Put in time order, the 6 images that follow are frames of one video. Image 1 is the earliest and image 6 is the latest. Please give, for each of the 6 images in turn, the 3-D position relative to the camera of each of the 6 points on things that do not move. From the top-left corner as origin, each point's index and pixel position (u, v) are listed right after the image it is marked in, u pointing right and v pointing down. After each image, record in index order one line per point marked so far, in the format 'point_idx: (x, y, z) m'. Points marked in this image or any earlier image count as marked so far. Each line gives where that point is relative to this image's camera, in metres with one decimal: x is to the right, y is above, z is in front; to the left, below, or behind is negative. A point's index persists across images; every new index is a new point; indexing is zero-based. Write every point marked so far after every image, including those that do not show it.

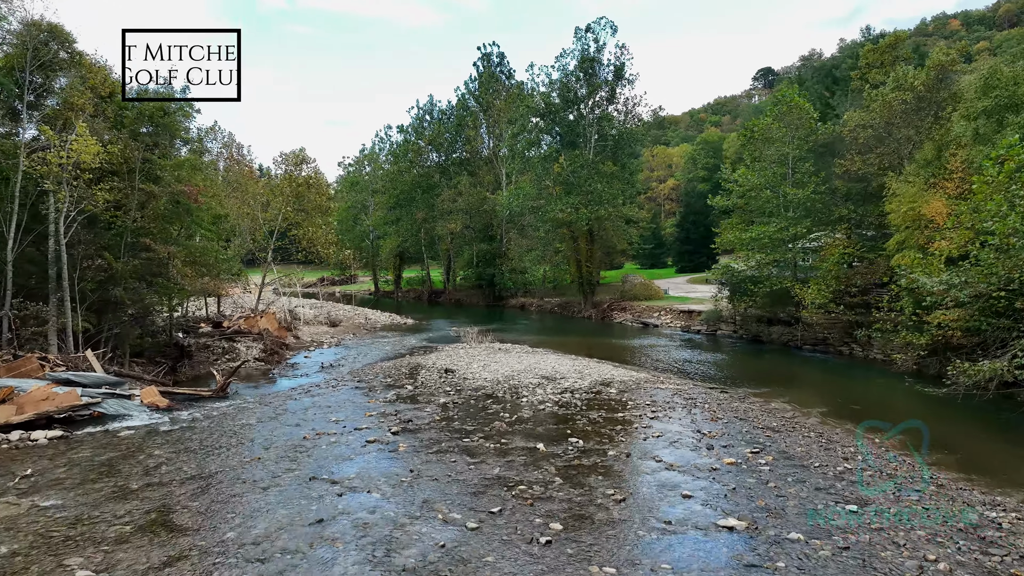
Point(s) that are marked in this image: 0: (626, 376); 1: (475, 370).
0: (+2.8, -2.2, +17.5) m
1: (-0.9, -2.1, +18.1) m
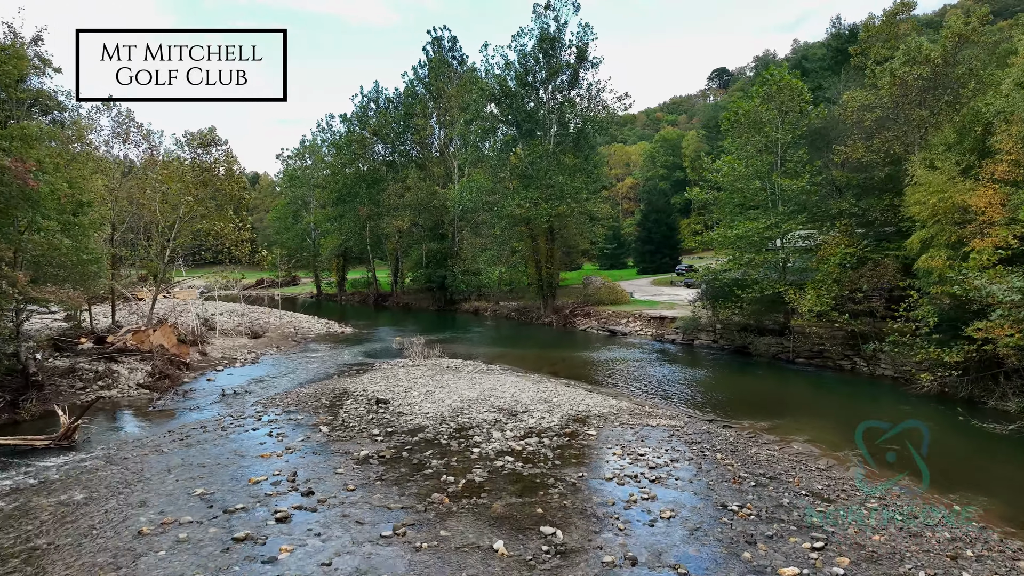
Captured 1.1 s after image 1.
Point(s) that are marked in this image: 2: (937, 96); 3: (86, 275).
0: (+1.8, -2.3, +14.0) m
1: (-2.0, -2.3, +14.3) m
2: (+11.1, +5.0, +18.5) m
3: (-9.3, +0.3, +15.6) m
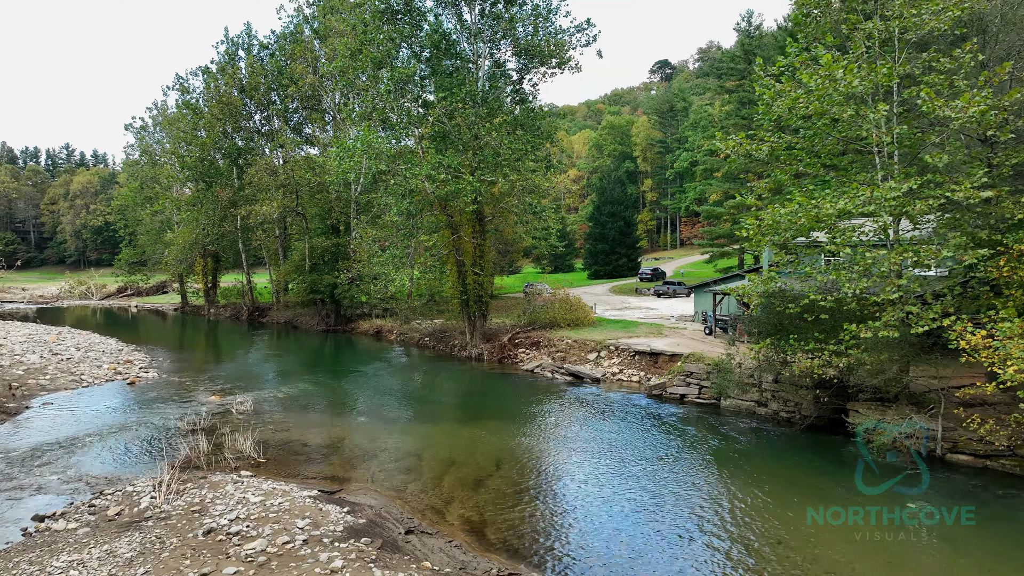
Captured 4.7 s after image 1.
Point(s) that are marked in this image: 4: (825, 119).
0: (+0.7, -2.8, +2.7) m
1: (-3.0, -2.8, +2.7) m
2: (+9.5, +4.6, +8.0) m
3: (-10.5, -0.2, +3.3) m
4: (+5.4, +2.8, +12.2) m
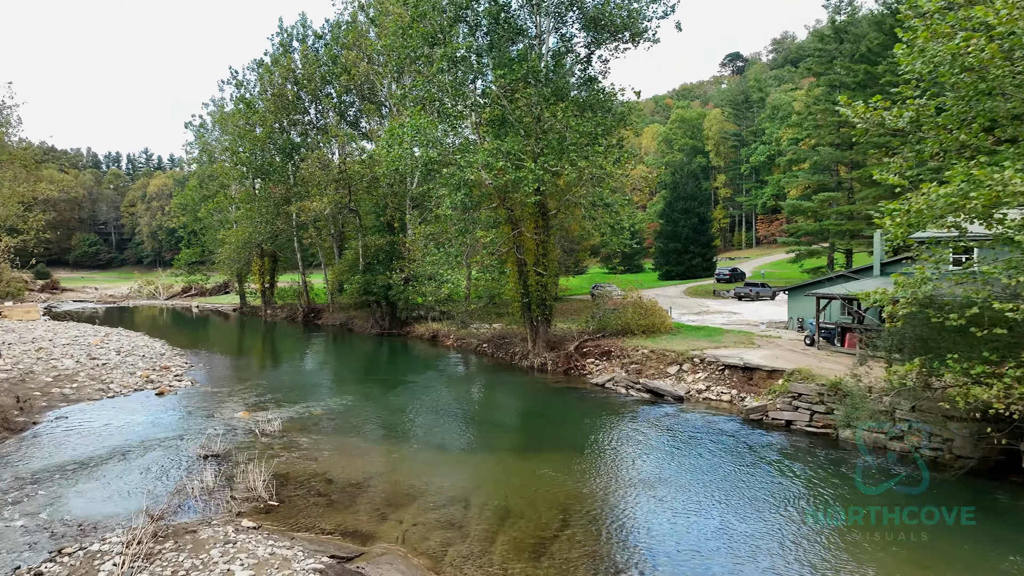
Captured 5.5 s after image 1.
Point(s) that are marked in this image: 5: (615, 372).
0: (+0.8, -2.8, +0.1) m
1: (-2.9, -2.8, +0.5) m
2: (+10.1, +4.5, +4.7) m
3: (-10.3, -0.2, +1.8) m
4: (+6.3, +2.7, +9.2) m
5: (+2.7, -2.2, +18.6) m
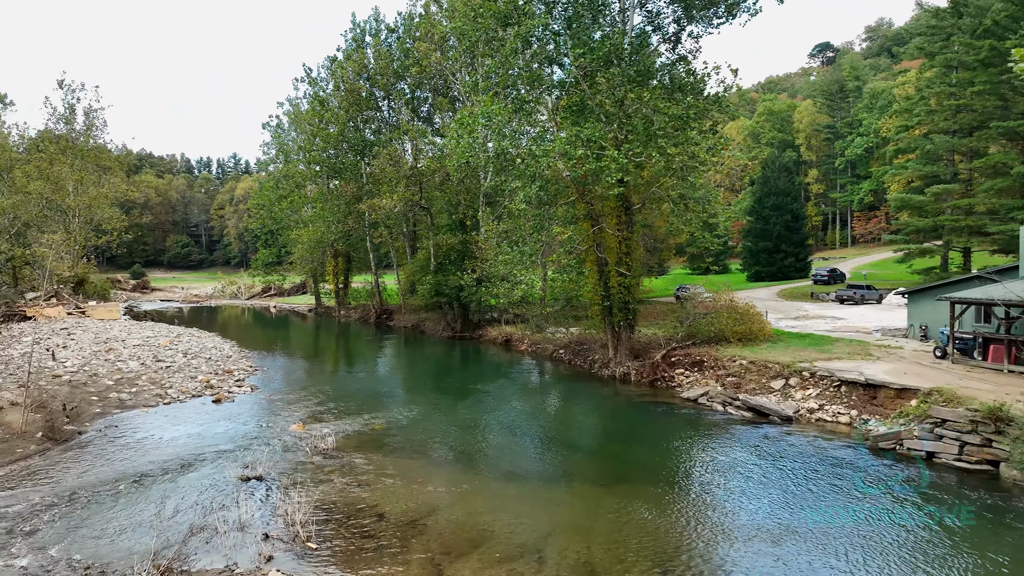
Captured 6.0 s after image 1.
0: (+0.7, -2.9, -1.7) m
1: (-3.0, -2.8, -0.9) m
2: (+10.5, +4.4, +1.9) m
3: (-10.1, -0.2, +1.1) m
4: (+7.2, +2.7, +6.8) m
5: (+4.5, -2.3, +16.5) m
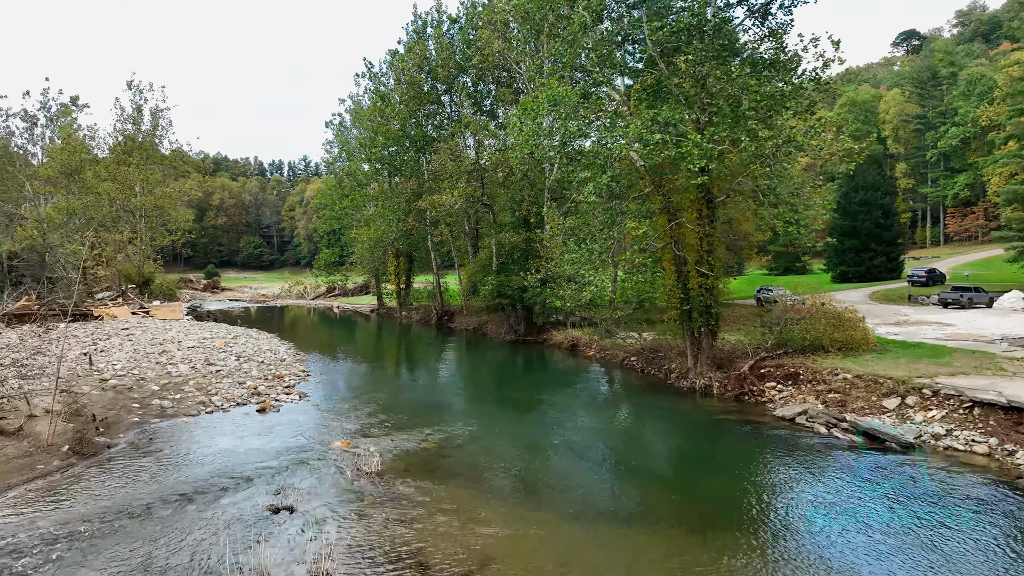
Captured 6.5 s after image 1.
0: (+0.5, -2.9, -3.4) m
1: (-3.1, -2.8, -2.3) m
2: (+10.5, +4.4, -0.7) m
3: (-10.0, -0.2, +0.4) m
4: (+7.7, +2.6, +4.5) m
5: (+5.9, -2.3, +14.4) m
